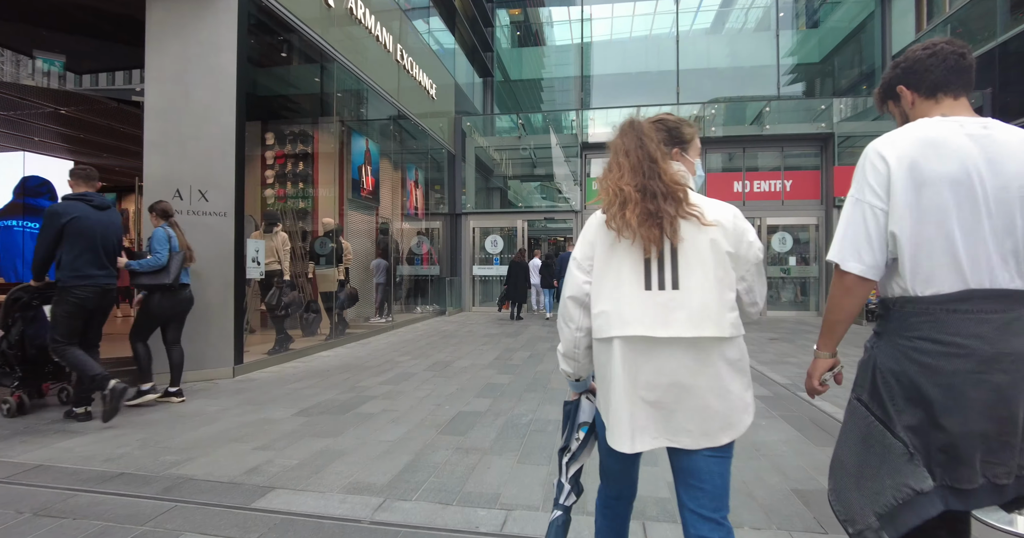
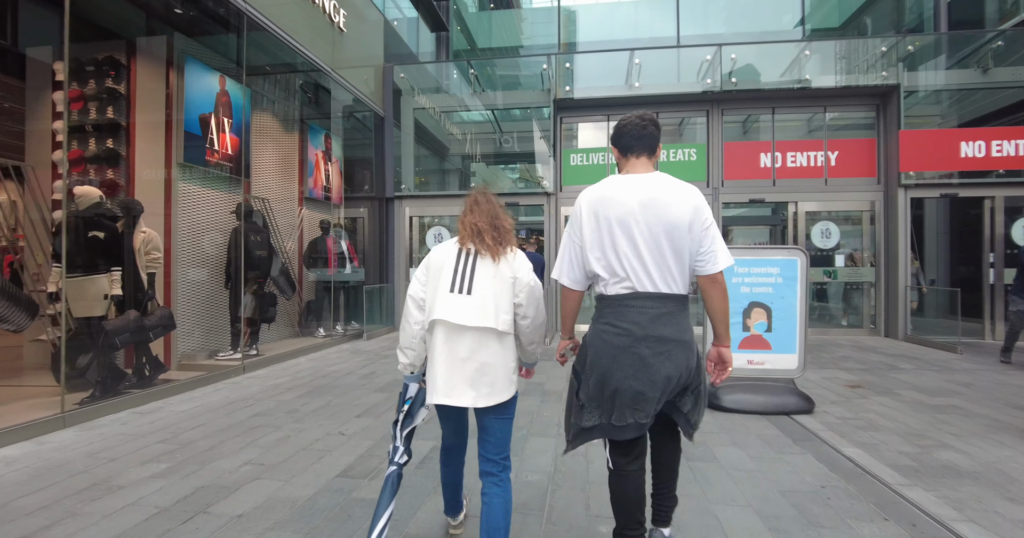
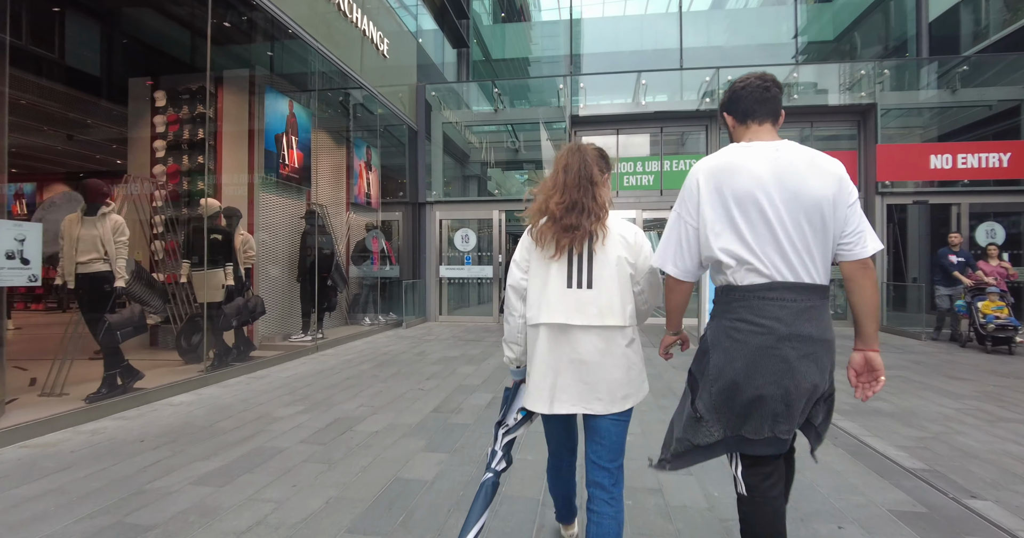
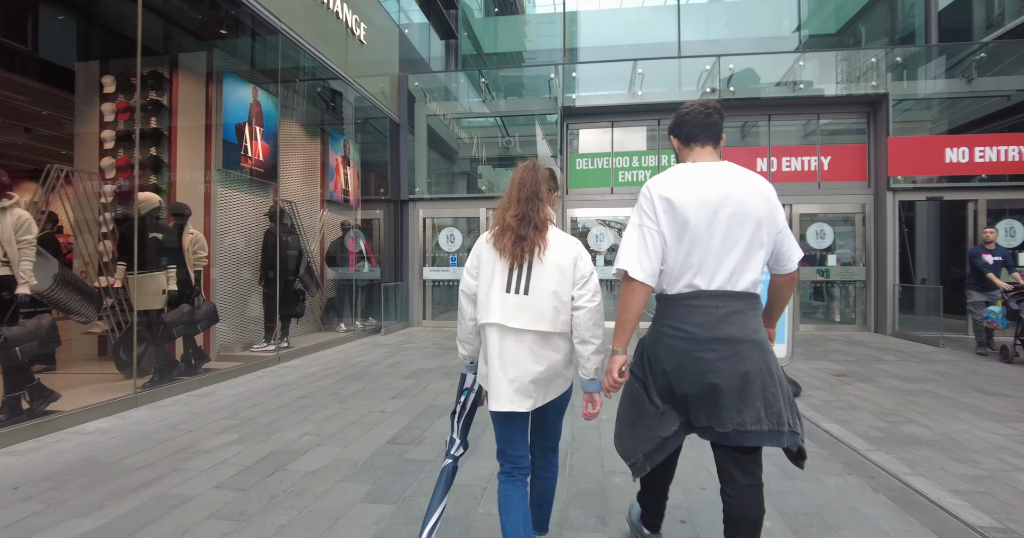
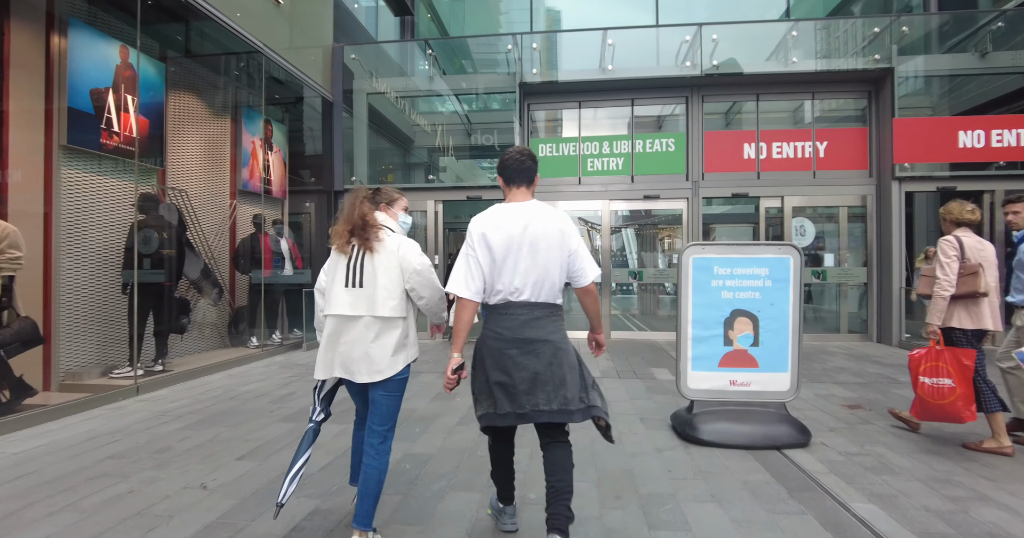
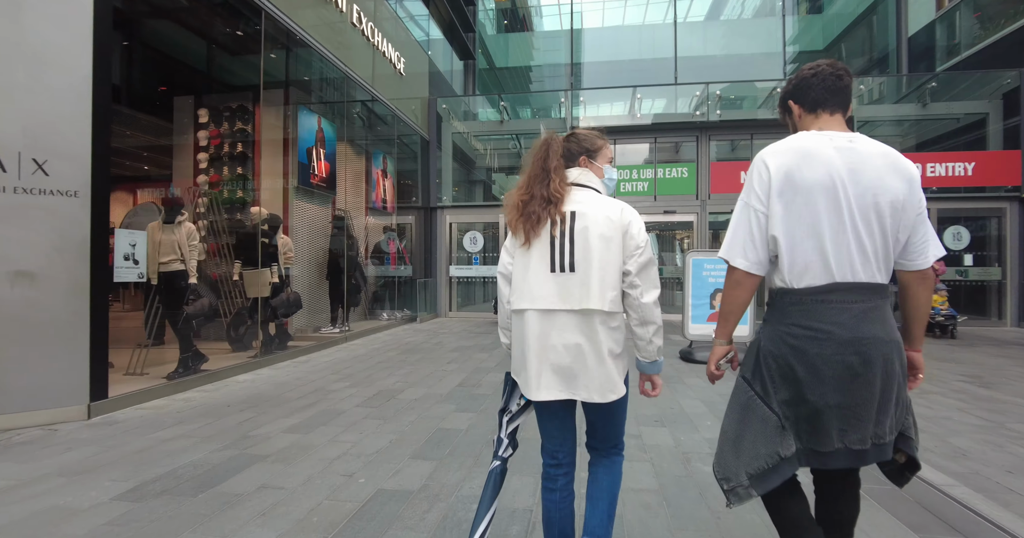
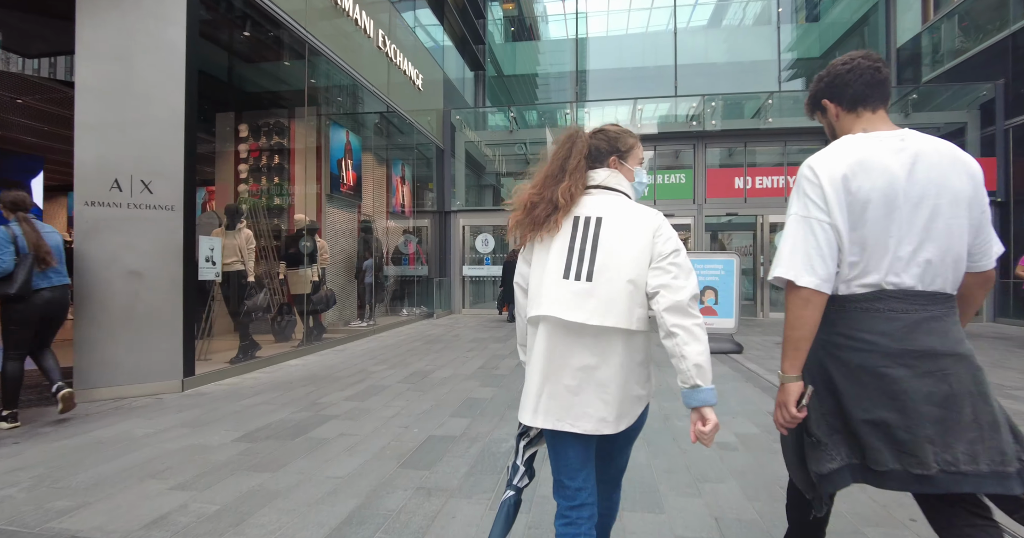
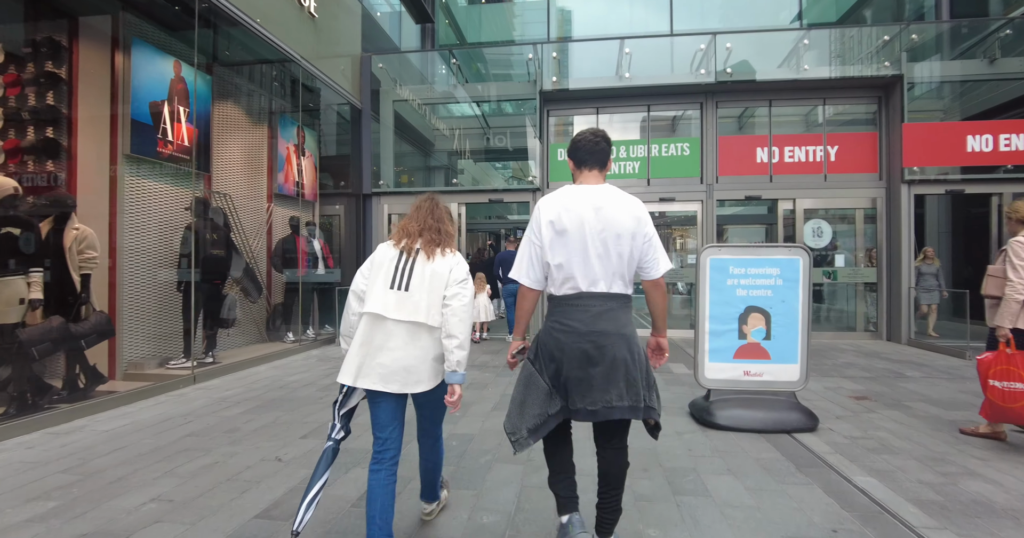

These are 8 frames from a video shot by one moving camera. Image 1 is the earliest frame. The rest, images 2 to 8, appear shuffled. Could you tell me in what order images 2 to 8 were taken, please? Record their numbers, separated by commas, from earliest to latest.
7, 6, 3, 4, 2, 8, 5
